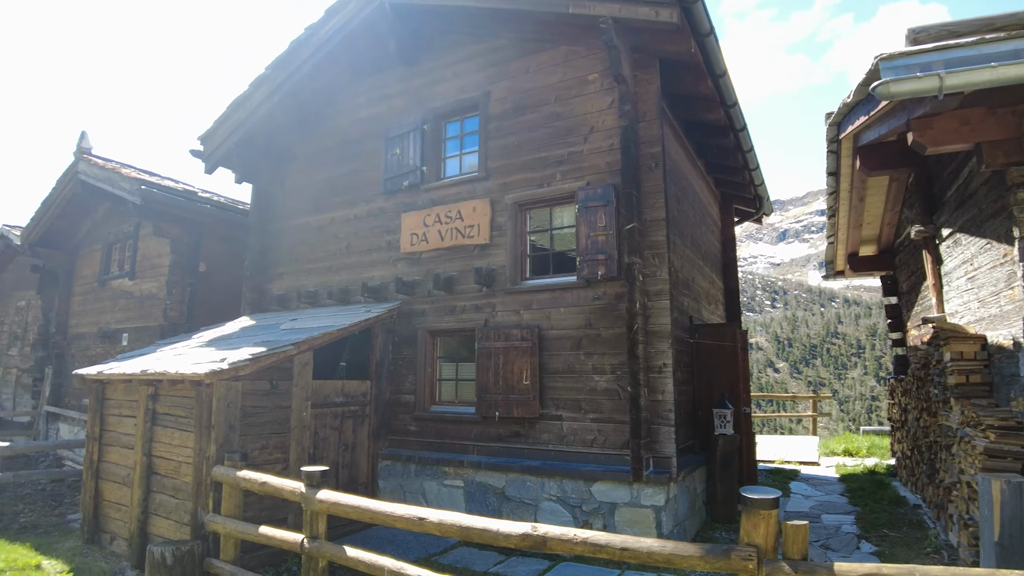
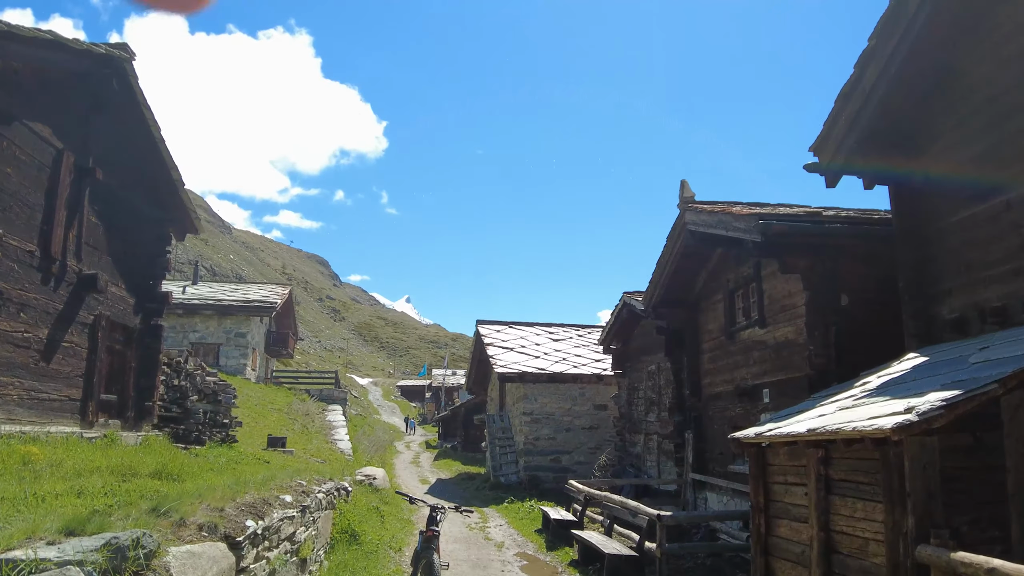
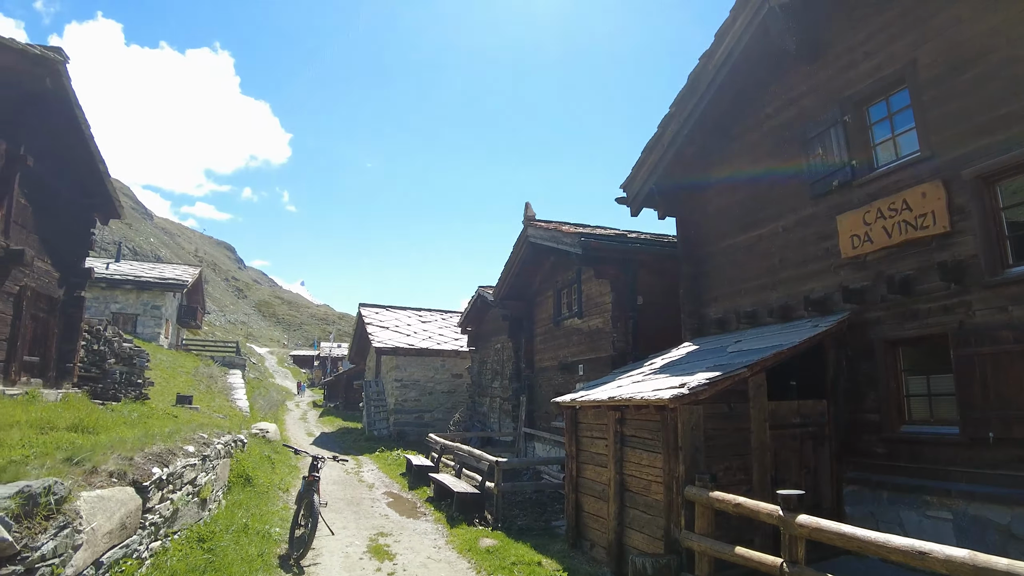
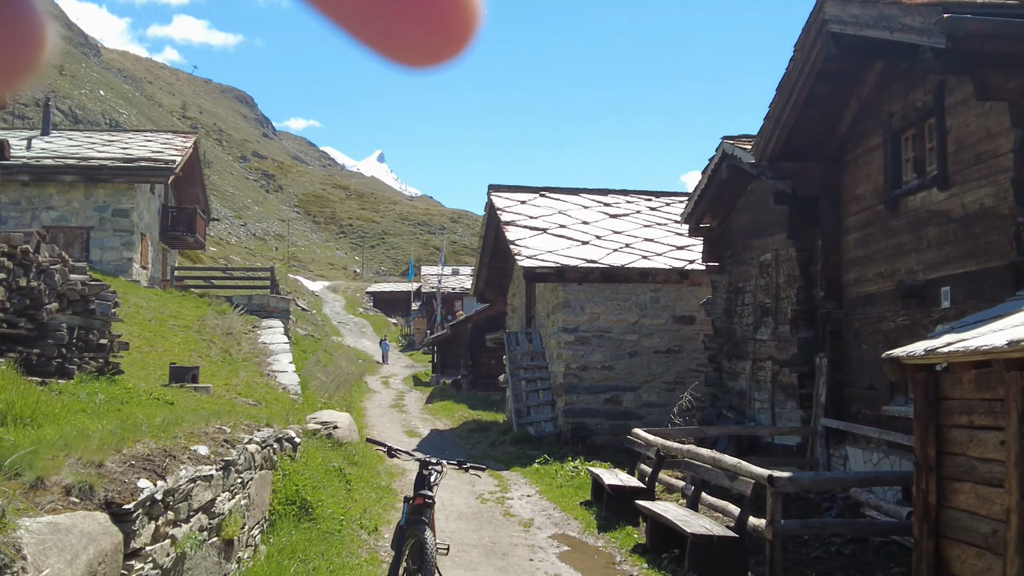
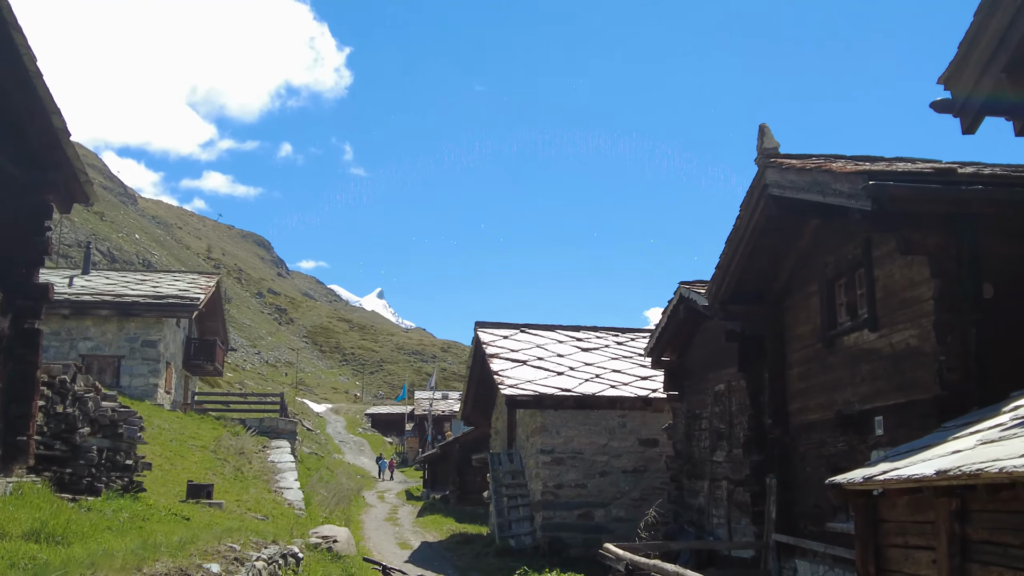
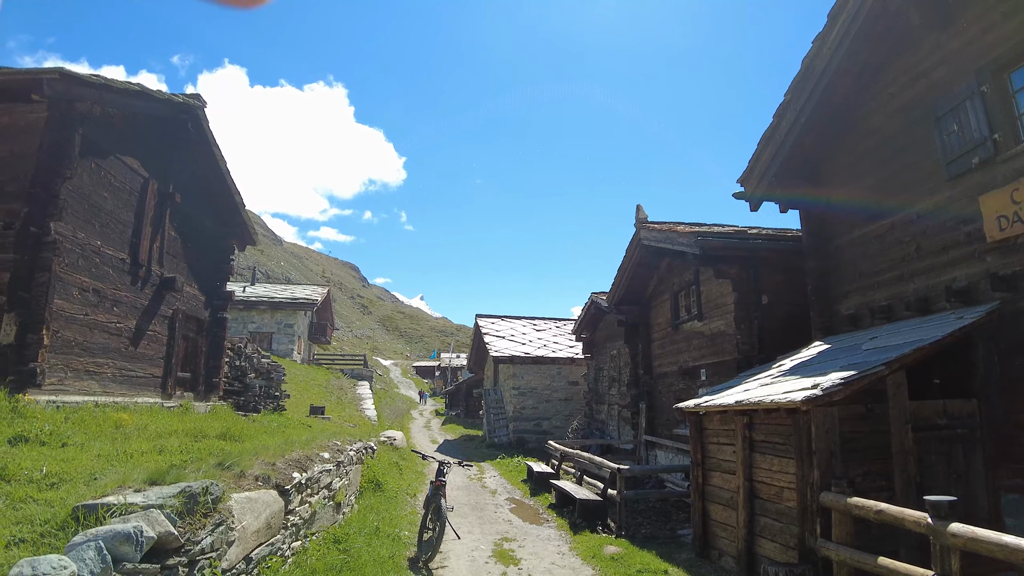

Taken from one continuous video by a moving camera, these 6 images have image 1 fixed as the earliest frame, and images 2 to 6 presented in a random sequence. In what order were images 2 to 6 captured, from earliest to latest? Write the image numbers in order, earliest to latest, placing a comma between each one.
3, 6, 2, 5, 4
